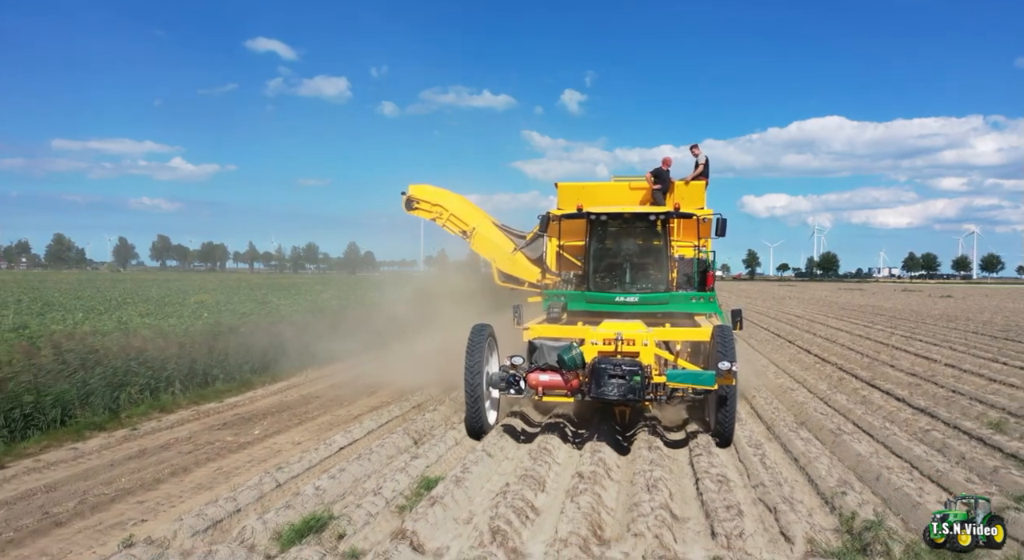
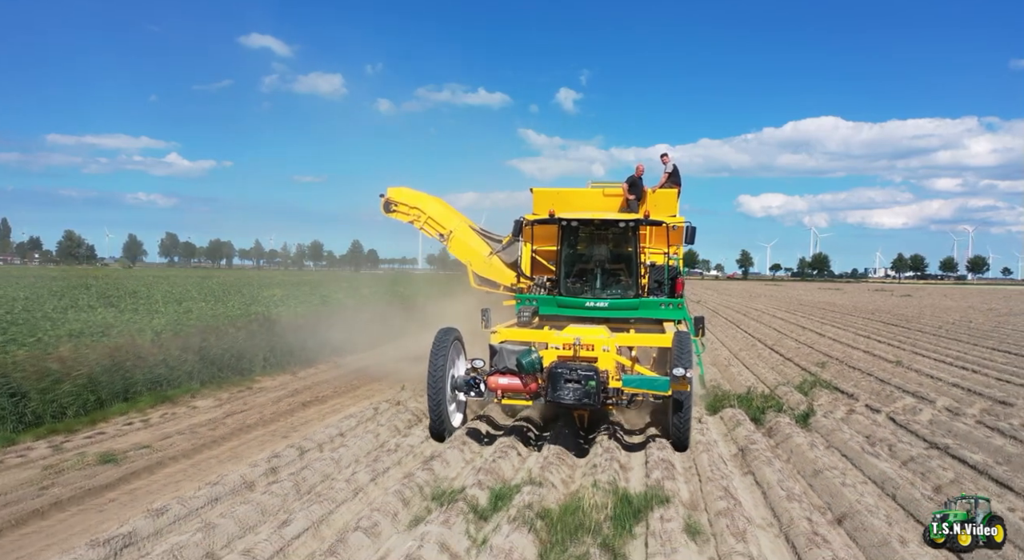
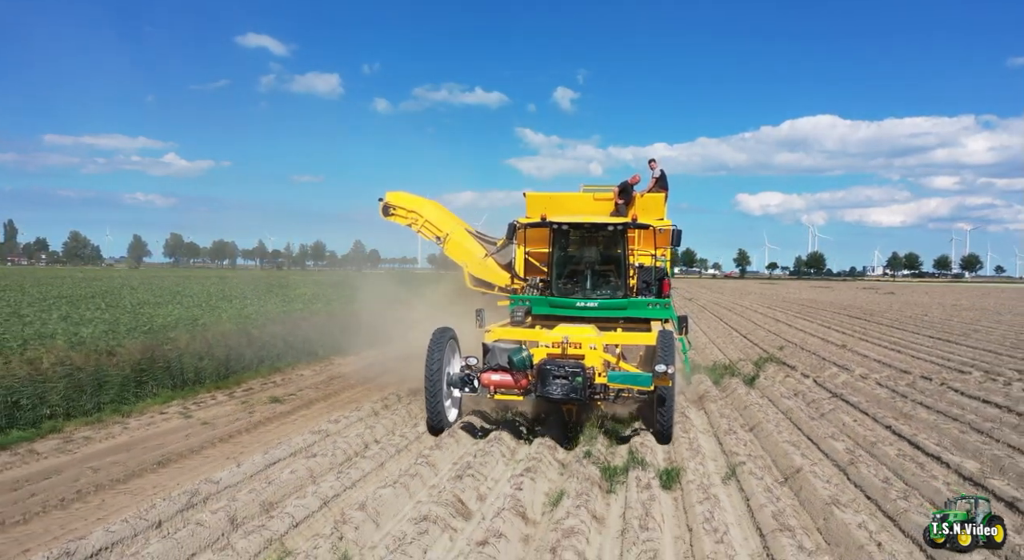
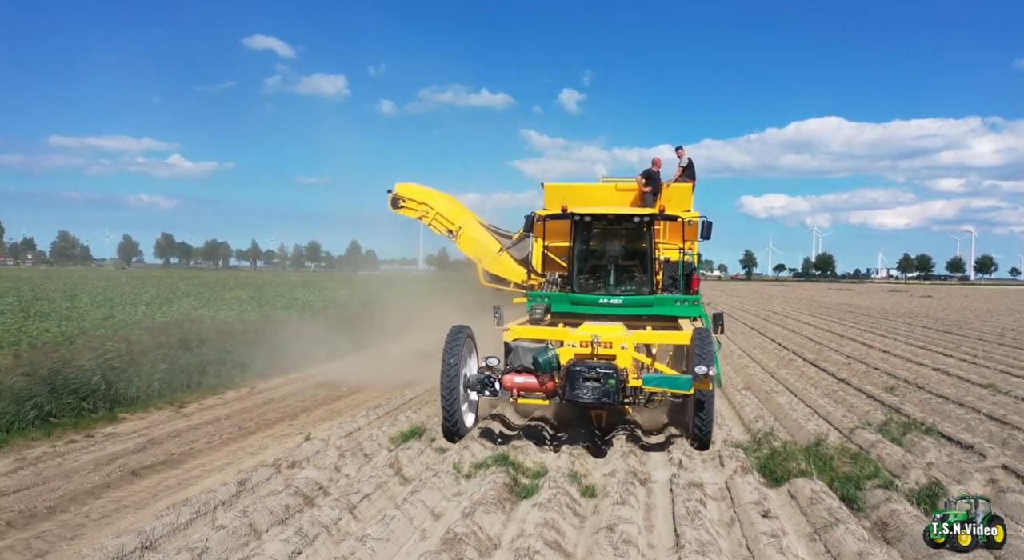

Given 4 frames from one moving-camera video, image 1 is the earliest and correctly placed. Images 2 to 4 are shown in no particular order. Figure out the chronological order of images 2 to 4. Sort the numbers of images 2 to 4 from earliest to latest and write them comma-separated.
4, 2, 3
